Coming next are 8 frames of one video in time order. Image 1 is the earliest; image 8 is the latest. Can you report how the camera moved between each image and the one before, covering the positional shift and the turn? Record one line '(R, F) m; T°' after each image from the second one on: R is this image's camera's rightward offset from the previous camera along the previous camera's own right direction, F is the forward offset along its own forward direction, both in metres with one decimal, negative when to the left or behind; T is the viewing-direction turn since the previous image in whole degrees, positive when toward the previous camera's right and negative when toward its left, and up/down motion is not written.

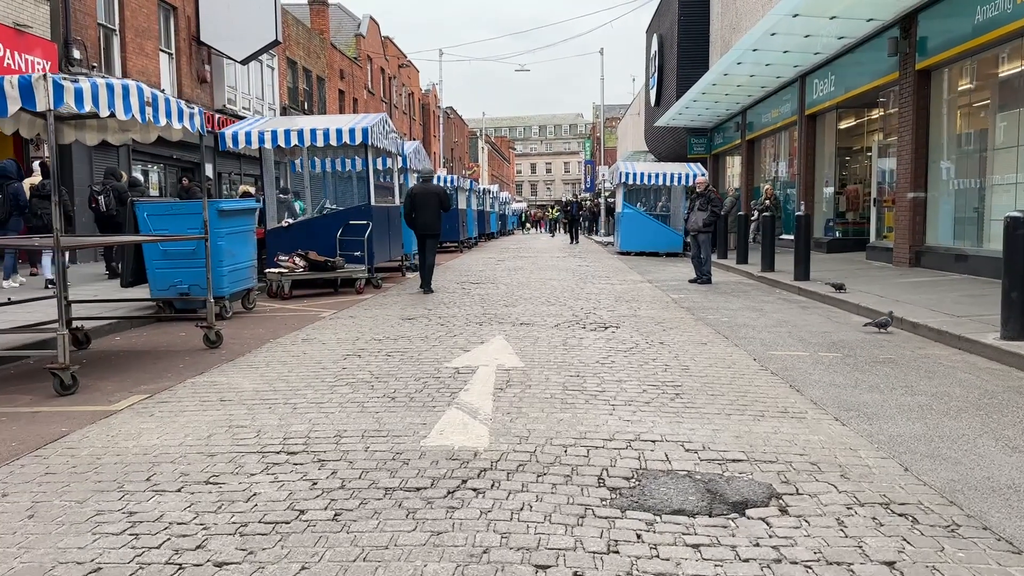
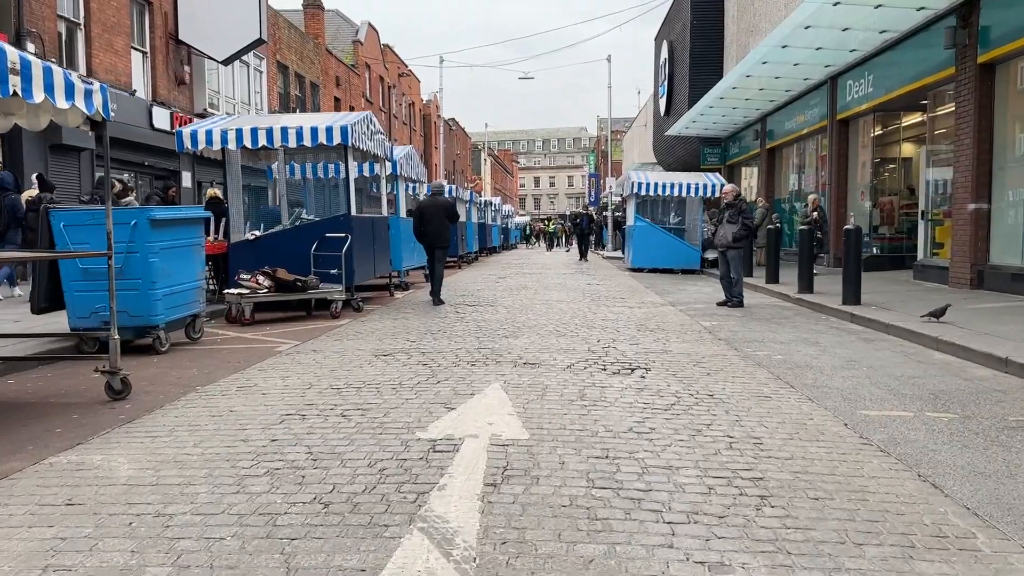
(0.0, +1.8) m; 0°
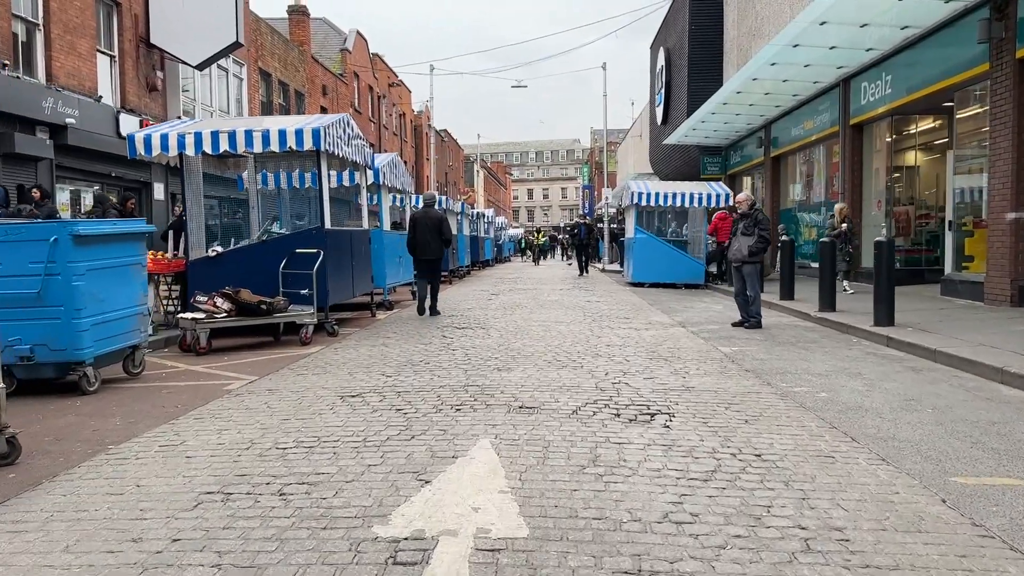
(0.0, +1.2) m; 0°
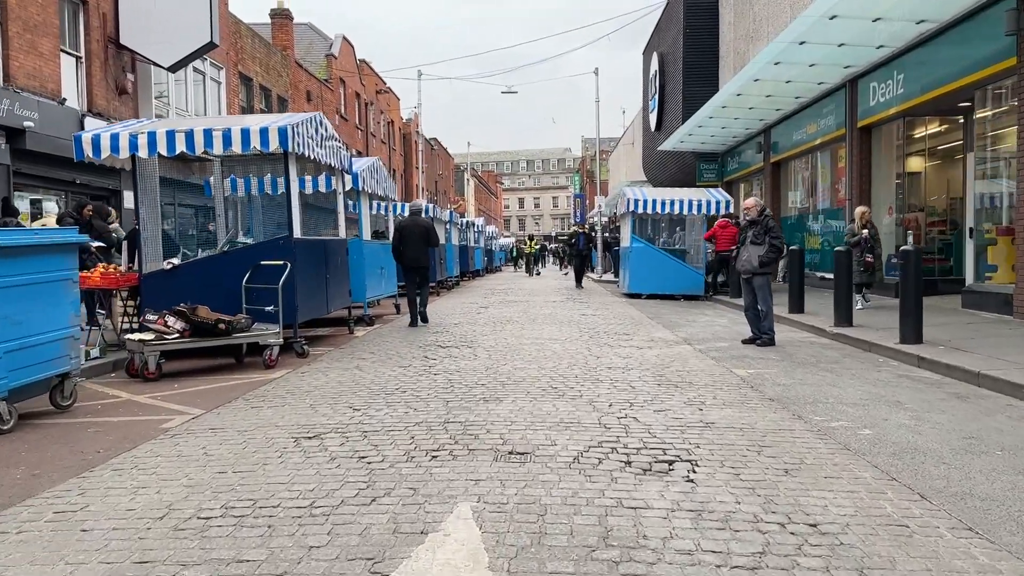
(0.0, +1.0) m; +1°
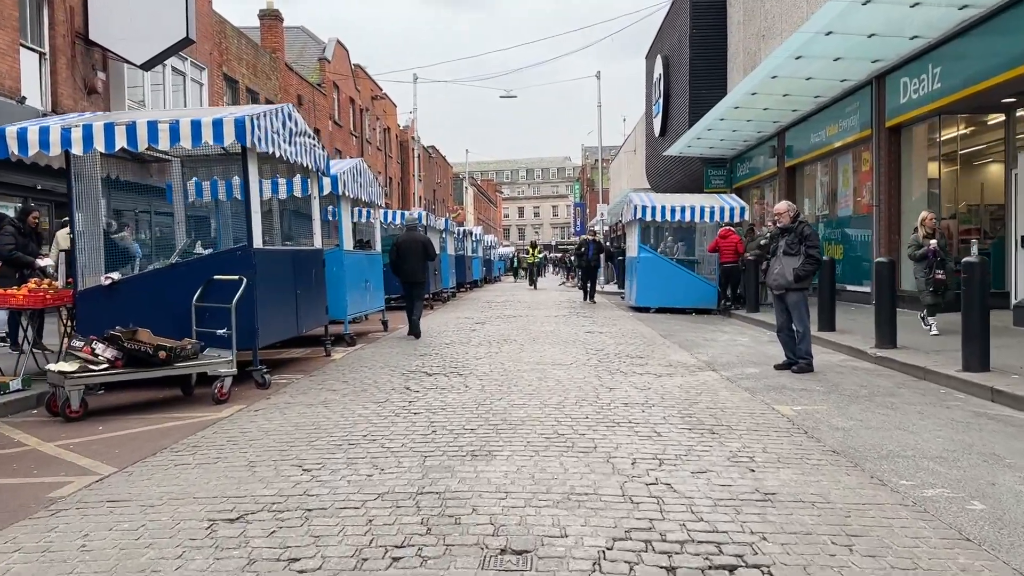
(0.0, +1.3) m; 0°
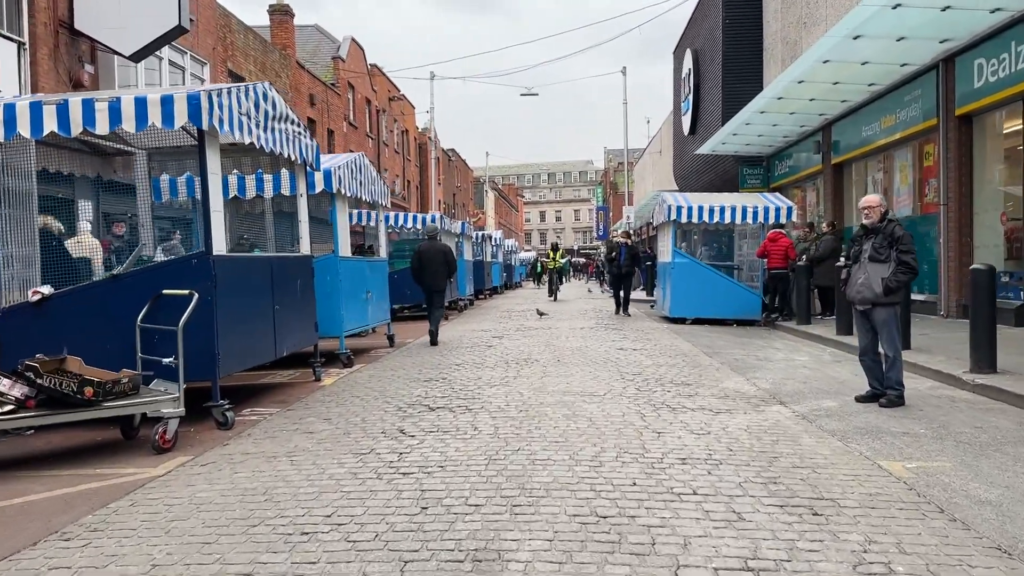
(0.0, +1.6) m; -2°
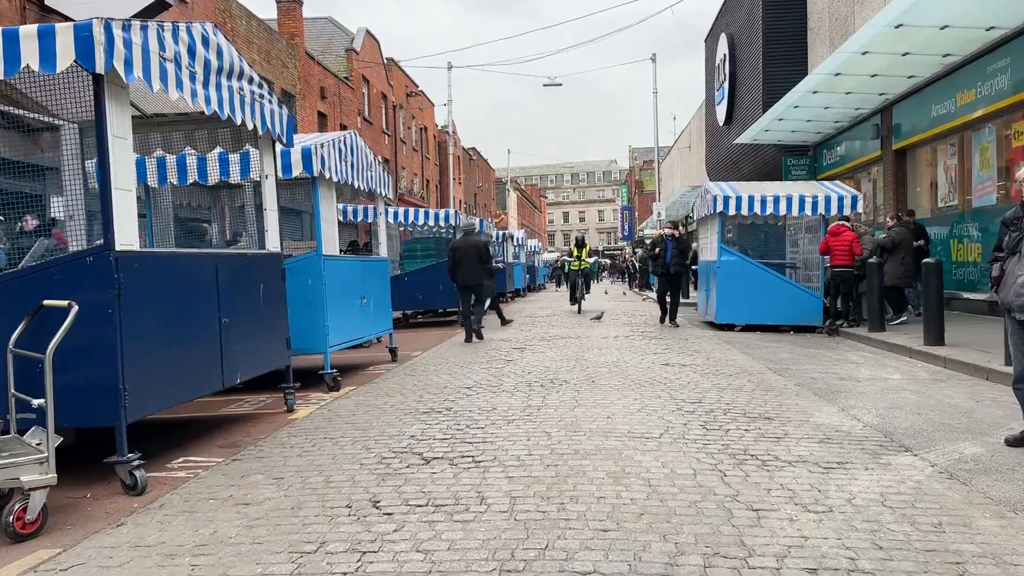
(0.0, +1.9) m; -2°
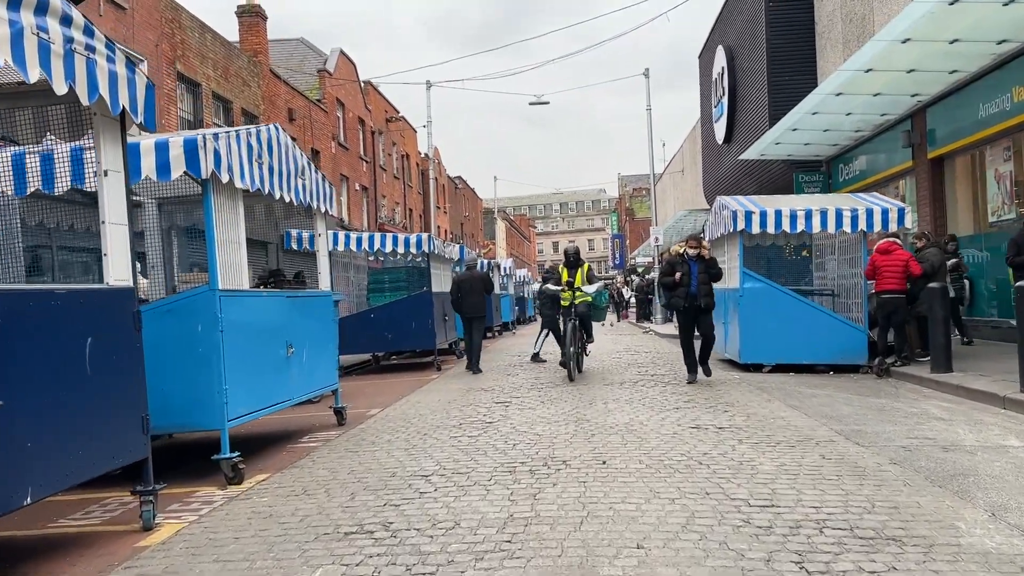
(+0.1, +2.3) m; +1°
